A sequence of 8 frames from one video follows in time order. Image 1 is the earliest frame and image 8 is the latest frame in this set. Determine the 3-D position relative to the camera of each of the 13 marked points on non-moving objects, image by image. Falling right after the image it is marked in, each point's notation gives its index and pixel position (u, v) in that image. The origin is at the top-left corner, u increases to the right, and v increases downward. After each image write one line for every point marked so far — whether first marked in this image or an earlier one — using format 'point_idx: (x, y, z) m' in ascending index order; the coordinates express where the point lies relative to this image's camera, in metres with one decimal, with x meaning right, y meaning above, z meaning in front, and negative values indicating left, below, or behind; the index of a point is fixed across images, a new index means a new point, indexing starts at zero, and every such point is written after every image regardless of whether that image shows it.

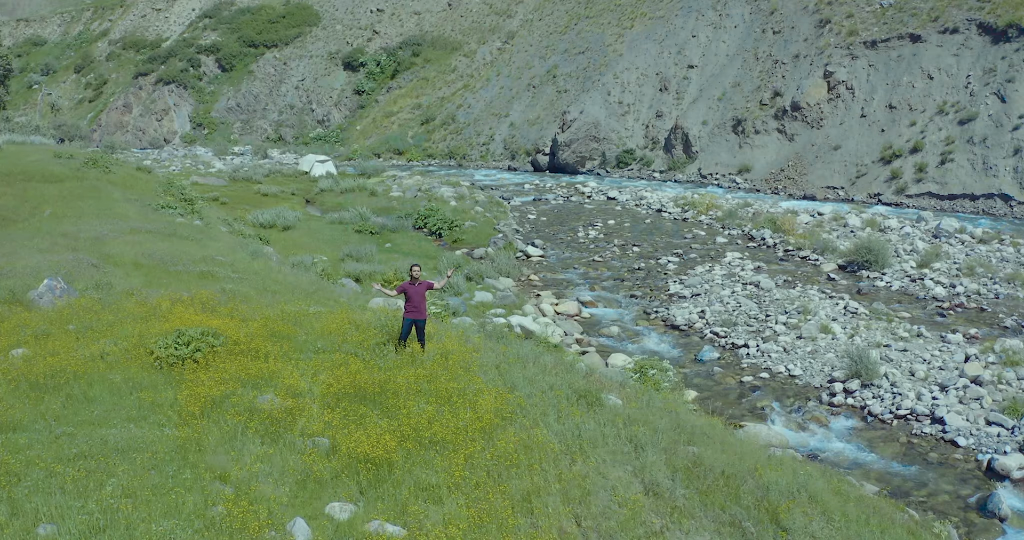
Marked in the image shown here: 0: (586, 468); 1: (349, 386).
0: (+0.7, -1.8, +6.0) m
1: (-1.7, -1.2, +7.0) m
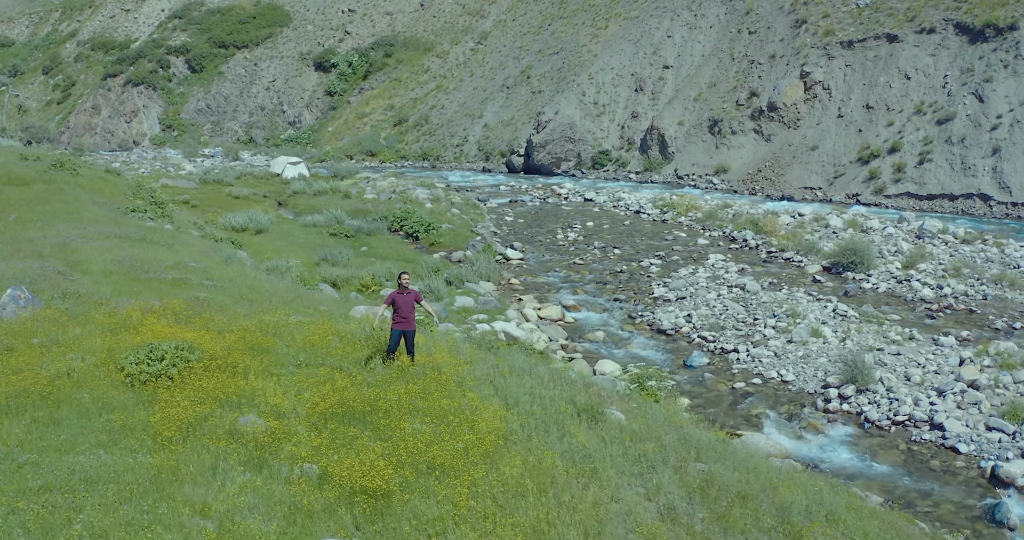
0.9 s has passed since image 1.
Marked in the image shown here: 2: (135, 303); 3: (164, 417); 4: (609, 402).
0: (+0.8, -1.9, +5.6) m
1: (-1.7, -1.3, +6.5) m
2: (-5.6, -0.5, +9.7) m
3: (-3.1, -1.3, +5.9) m
4: (+1.4, -1.7, +8.7) m
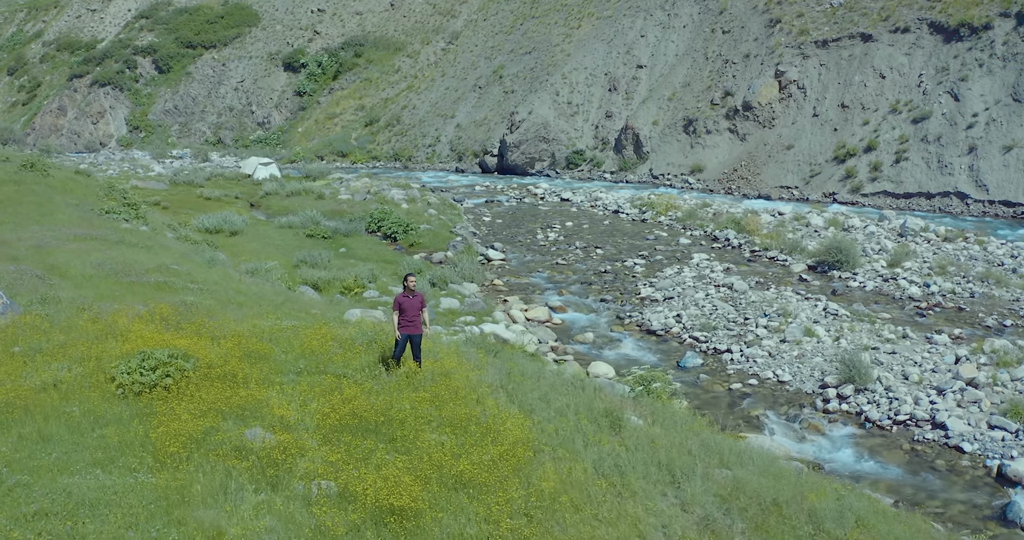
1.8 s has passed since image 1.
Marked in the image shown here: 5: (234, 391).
0: (+1.0, -1.9, +5.3) m
1: (-1.5, -1.4, +6.1) m
2: (-5.5, -0.5, +9.2) m
3: (-2.8, -1.3, +5.4) m
4: (+1.5, -1.7, +8.4) m
5: (-2.7, -1.2, +6.4) m
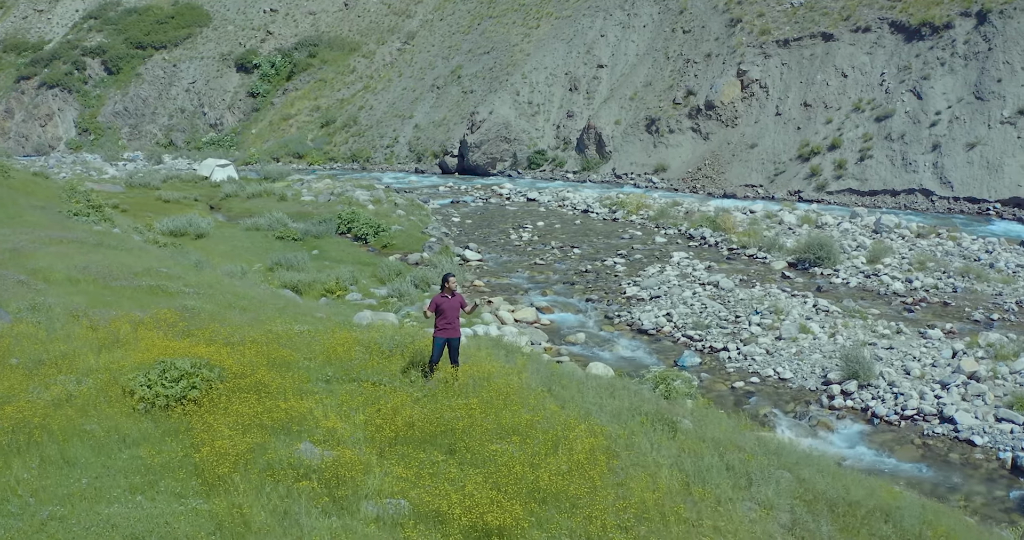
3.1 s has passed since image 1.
0: (+1.6, -1.8, +4.9) m
1: (-0.9, -1.3, +5.6) m
2: (-5.1, -0.6, +8.5) m
3: (-2.2, -1.3, +4.9) m
4: (+1.9, -1.7, +8.1) m
5: (-2.1, -1.2, +5.8) m
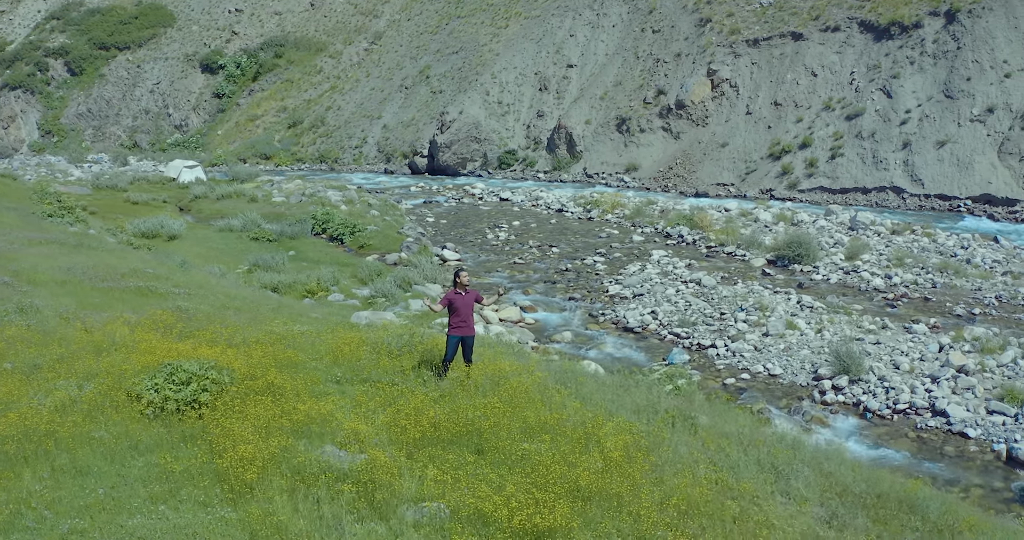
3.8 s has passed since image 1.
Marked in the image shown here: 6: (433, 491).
0: (+1.9, -1.7, +4.8) m
1: (-0.7, -1.3, +5.4) m
2: (-4.9, -0.6, +8.1) m
3: (-2.0, -1.3, +4.6) m
4: (+2.1, -1.6, +8.0) m
5: (-1.9, -1.1, +5.6) m
6: (-0.5, -1.5, +4.4) m
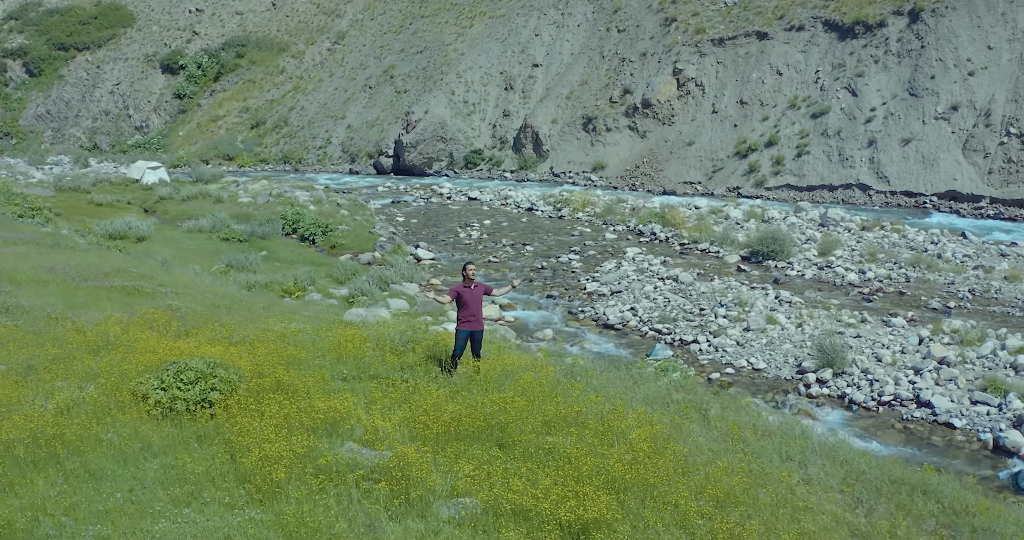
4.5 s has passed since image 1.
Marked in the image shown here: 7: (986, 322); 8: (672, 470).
0: (+2.1, -1.6, +4.8) m
1: (-0.5, -1.2, +5.3) m
2: (-4.9, -0.5, +7.8) m
3: (-1.7, -1.2, +4.4) m
4: (+2.2, -1.5, +8.0) m
5: (-1.7, -1.1, +5.4) m
6: (-0.3, -1.4, +4.3) m
7: (+9.1, -1.0, +12.8) m
8: (+1.1, -1.4, +4.7) m
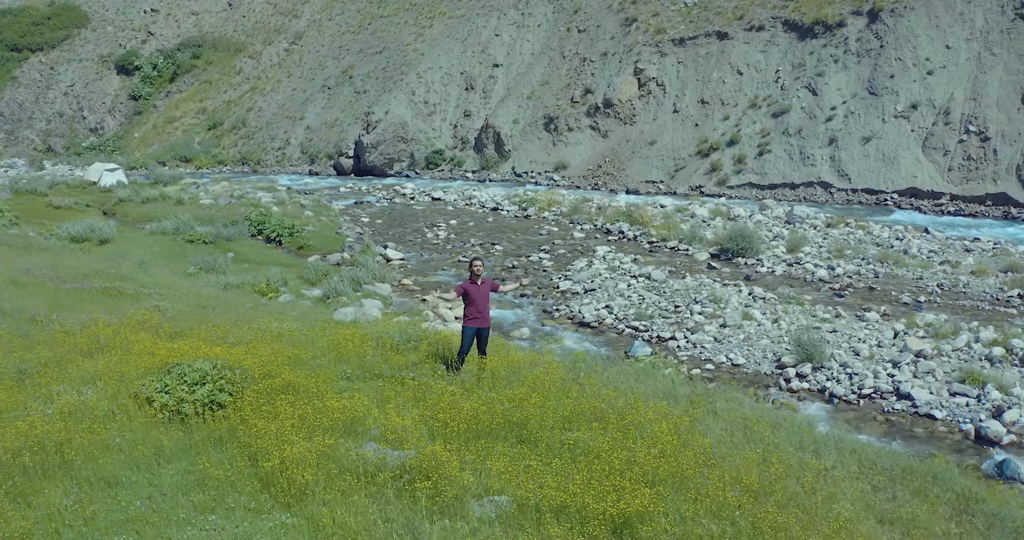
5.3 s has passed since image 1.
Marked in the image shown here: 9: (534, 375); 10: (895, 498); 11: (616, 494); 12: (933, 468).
0: (+2.3, -1.6, +4.8) m
1: (-0.4, -1.2, +5.2) m
2: (-4.8, -0.5, +7.5) m
3: (-1.5, -1.2, +4.3) m
4: (+2.2, -1.4, +8.0) m
5: (-1.6, -1.0, +5.2) m
6: (-0.1, -1.4, +4.2) m
7: (+8.9, -0.9, +13.1) m
8: (+1.3, -1.4, +4.7) m
9: (+0.2, -1.1, +6.8) m
10: (+3.1, -1.8, +5.2) m
11: (+0.6, -1.4, +4.1) m
12: (+4.0, -1.9, +6.2) m
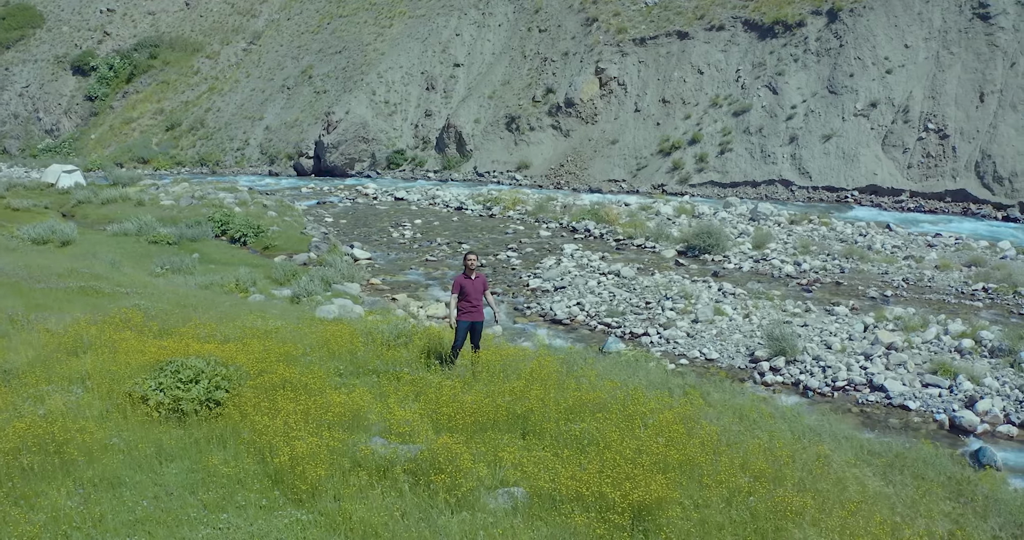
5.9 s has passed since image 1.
0: (+2.4, -1.5, +4.9) m
1: (-0.3, -1.1, +5.2) m
2: (-4.9, -0.5, +7.3) m
3: (-1.5, -1.2, +4.2) m
4: (+2.1, -1.3, +8.0) m
5: (-1.5, -1.0, +5.2) m
6: (0.0, -1.3, +4.2) m
7: (+8.5, -0.7, +13.5) m
8: (+1.4, -1.3, +4.7) m
9: (+0.2, -1.0, +6.8) m
10: (+3.1, -1.7, +5.3) m
11: (+0.7, -1.3, +4.1) m
12: (+4.0, -1.8, +6.4) m
